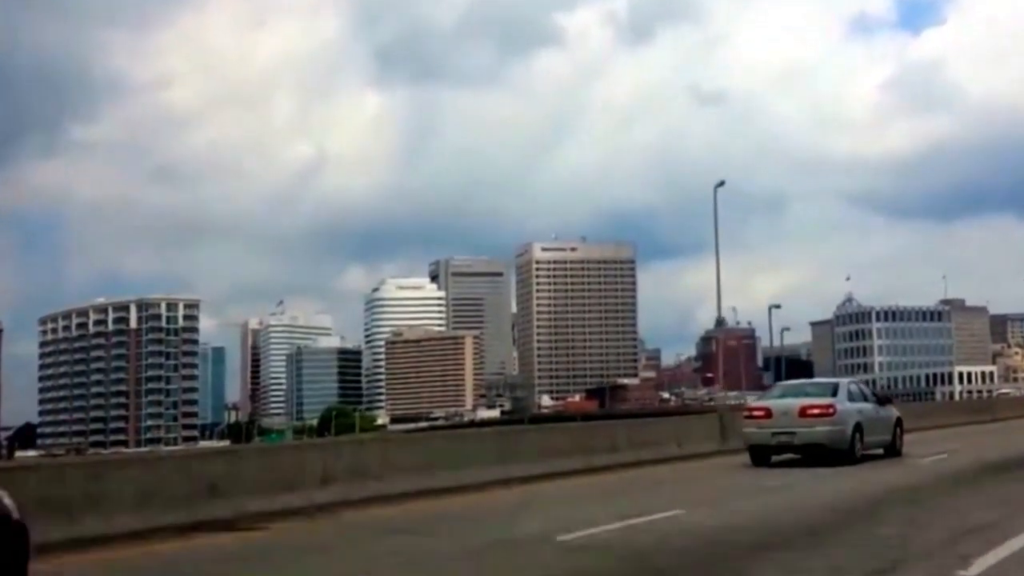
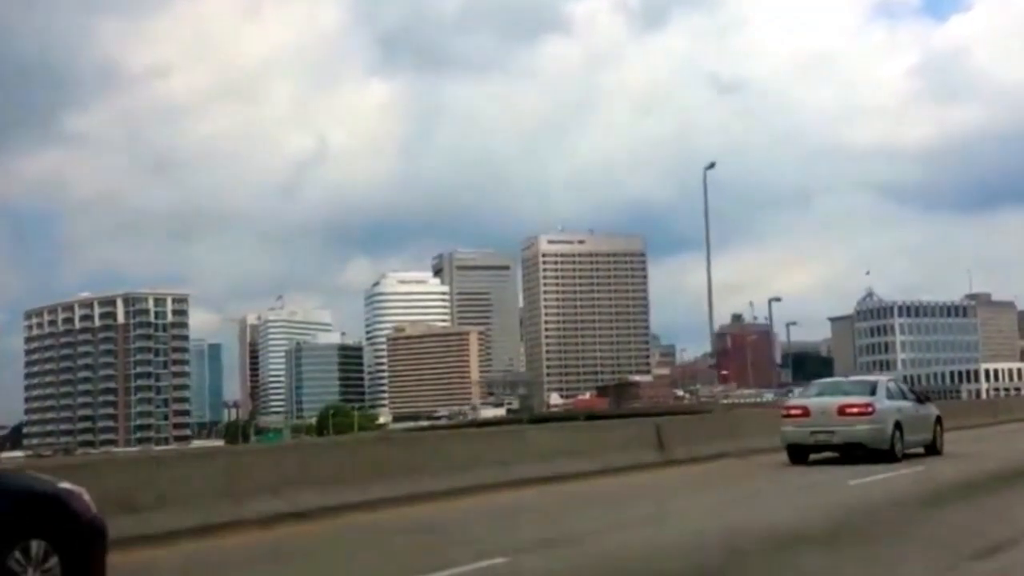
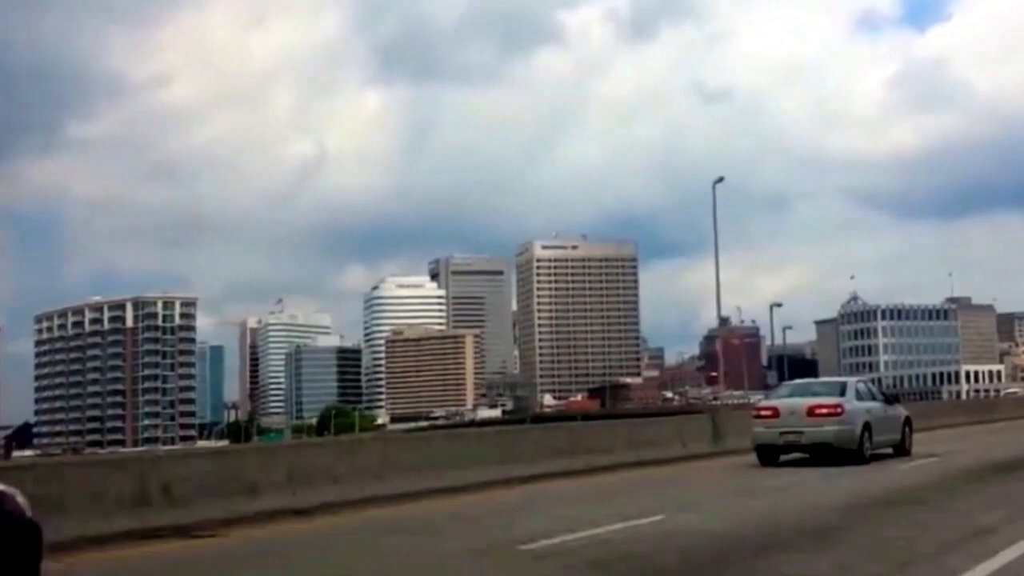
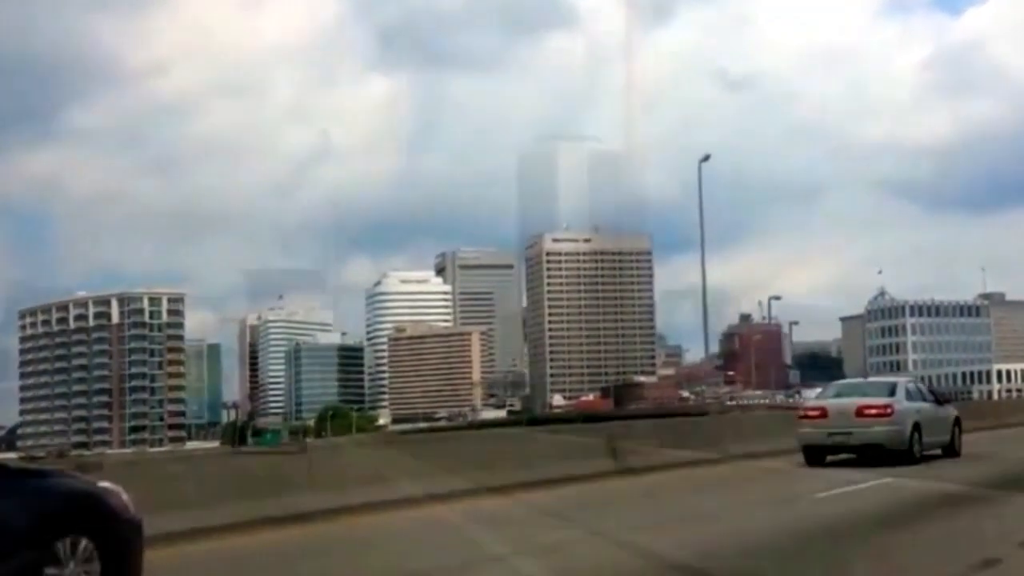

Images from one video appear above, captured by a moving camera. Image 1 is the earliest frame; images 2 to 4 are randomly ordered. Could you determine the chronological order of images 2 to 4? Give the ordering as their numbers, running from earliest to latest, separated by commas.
3, 2, 4
